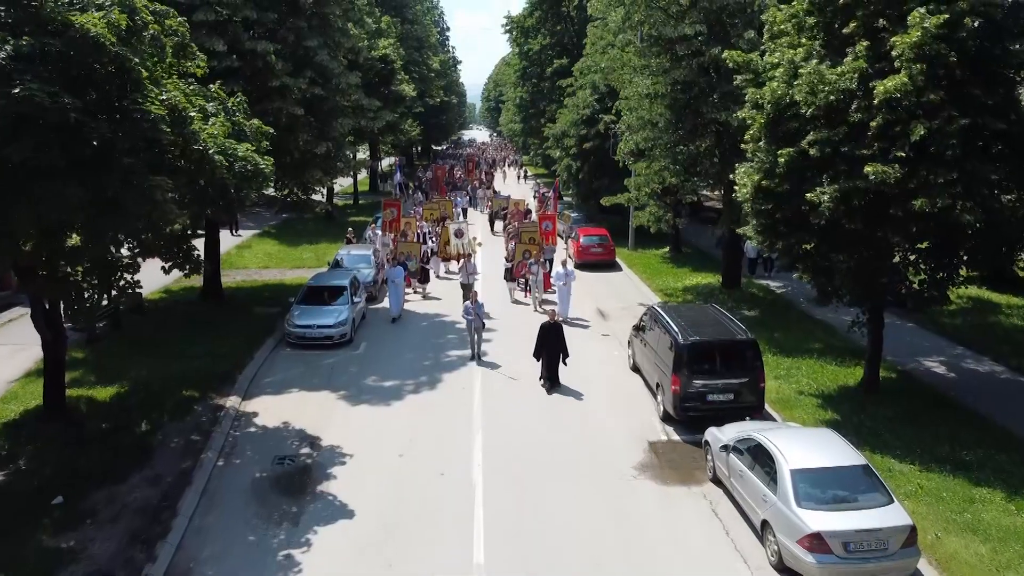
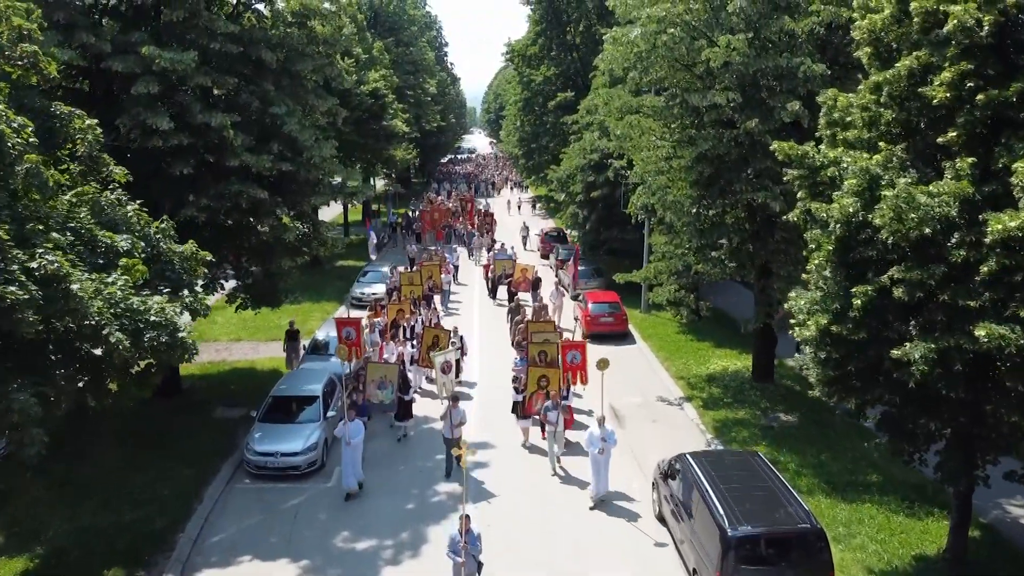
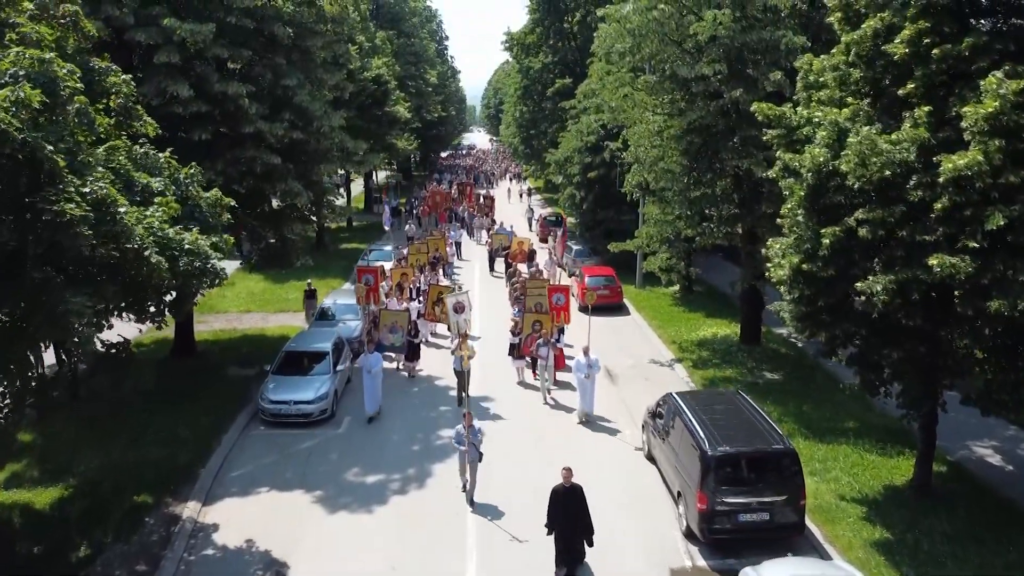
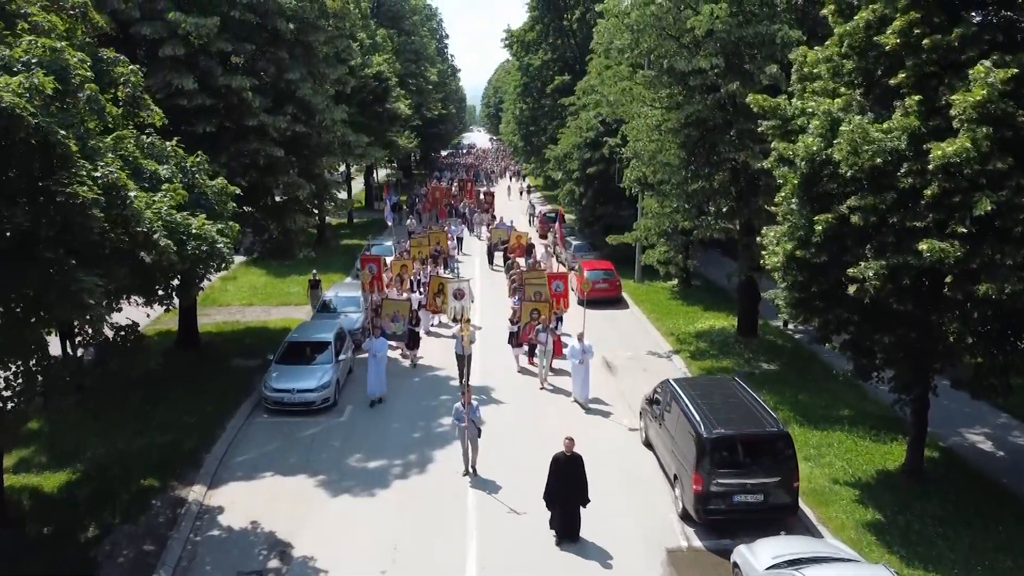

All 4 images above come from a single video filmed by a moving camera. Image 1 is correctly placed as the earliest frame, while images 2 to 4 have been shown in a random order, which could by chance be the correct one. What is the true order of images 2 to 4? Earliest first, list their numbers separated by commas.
4, 3, 2
